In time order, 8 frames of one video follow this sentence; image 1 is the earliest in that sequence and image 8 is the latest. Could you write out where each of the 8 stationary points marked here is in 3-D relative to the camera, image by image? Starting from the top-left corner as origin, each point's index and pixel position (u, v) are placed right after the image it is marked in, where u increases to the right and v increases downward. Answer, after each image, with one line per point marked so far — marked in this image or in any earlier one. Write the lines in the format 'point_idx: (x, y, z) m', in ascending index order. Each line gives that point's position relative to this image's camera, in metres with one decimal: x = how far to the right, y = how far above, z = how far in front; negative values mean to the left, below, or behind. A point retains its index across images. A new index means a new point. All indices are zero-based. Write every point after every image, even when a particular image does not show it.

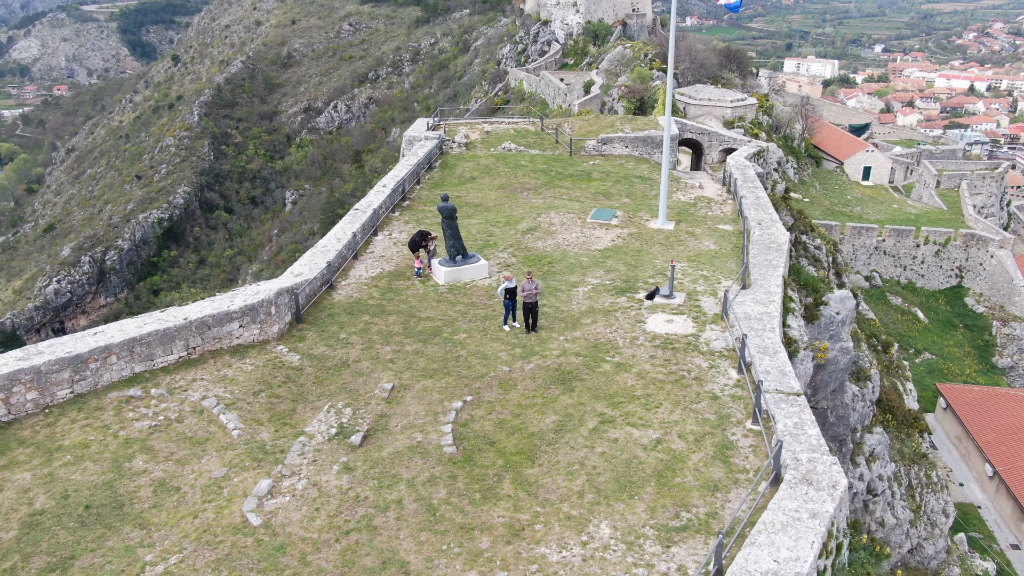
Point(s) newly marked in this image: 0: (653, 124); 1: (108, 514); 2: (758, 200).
0: (+3.5, +4.1, +19.4) m
1: (-3.3, -1.8, +6.3) m
2: (+4.6, +1.7, +14.6) m
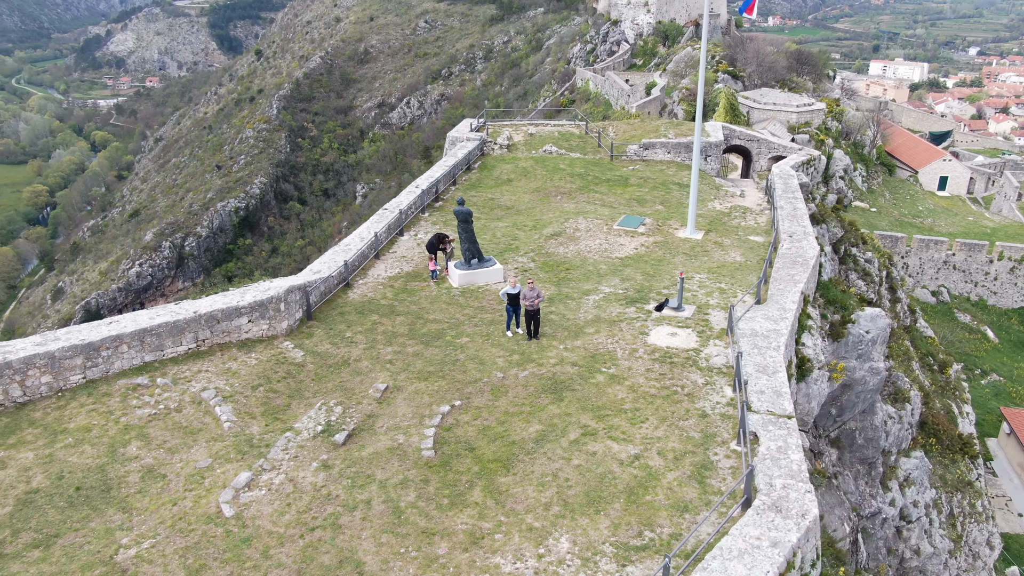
0: (+4.5, +3.9, +19.1) m
1: (-3.6, -1.8, +6.7) m
2: (+5.1, +1.4, +14.2) m
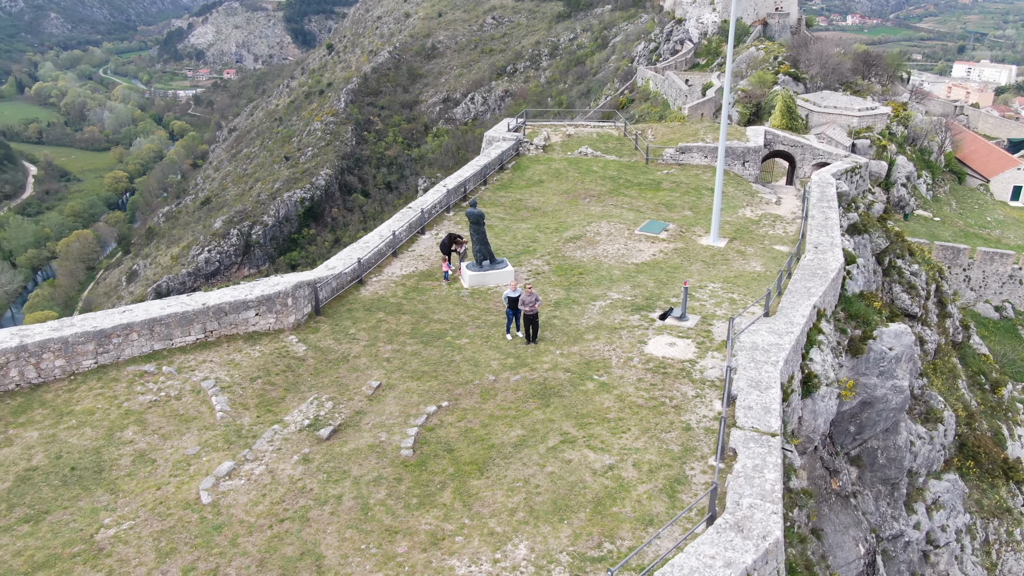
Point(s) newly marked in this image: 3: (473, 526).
0: (+5.4, +3.7, +18.7) m
1: (-3.8, -1.7, +7.0) m
2: (+5.5, +1.2, +13.8) m
3: (-0.3, -2.0, +6.5) m
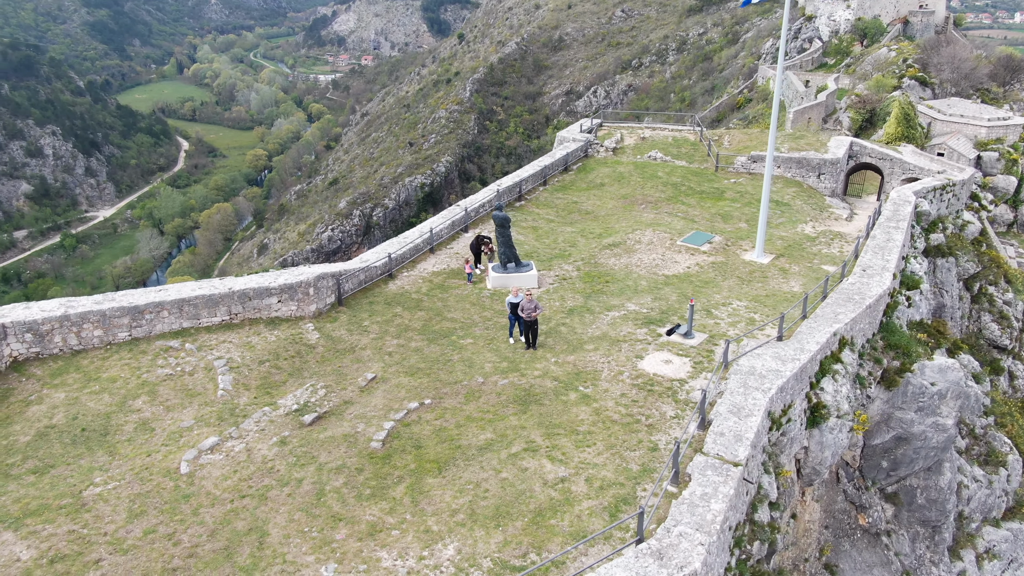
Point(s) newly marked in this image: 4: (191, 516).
0: (+7.1, +3.3, +17.9) m
1: (-4.2, -1.5, +7.8) m
2: (+6.3, +0.8, +13.1) m
3: (-0.9, -2.0, +6.8) m
4: (-2.8, -2.0, +6.8) m
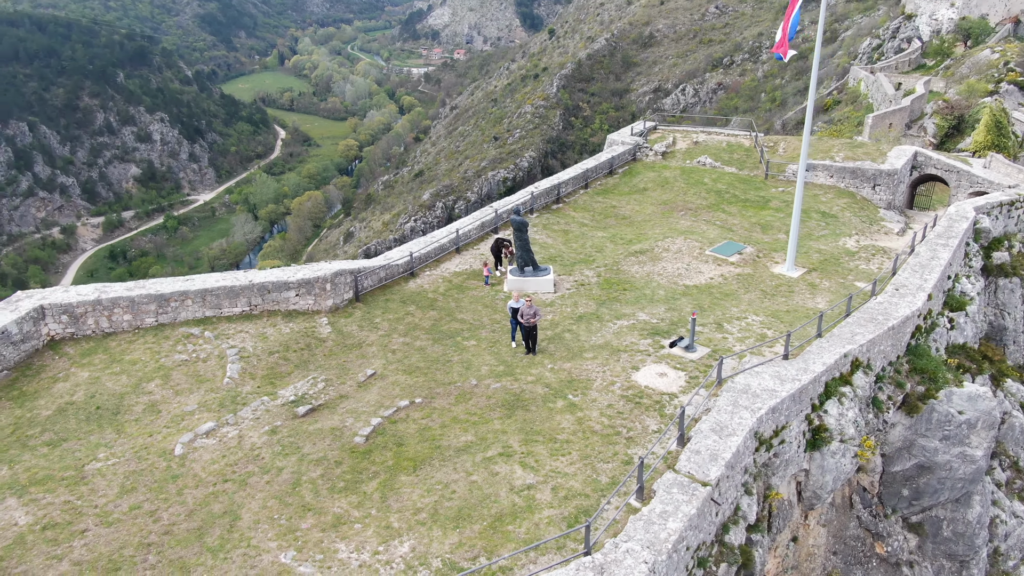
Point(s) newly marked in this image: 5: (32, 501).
0: (+8.1, +2.9, +17.2) m
1: (-4.4, -1.4, +8.4) m
2: (+6.7, +0.4, +12.5) m
3: (-1.2, -2.1, +7.0) m
4: (-3.1, -1.9, +7.3) m
5: (-4.4, -1.9, +7.2) m
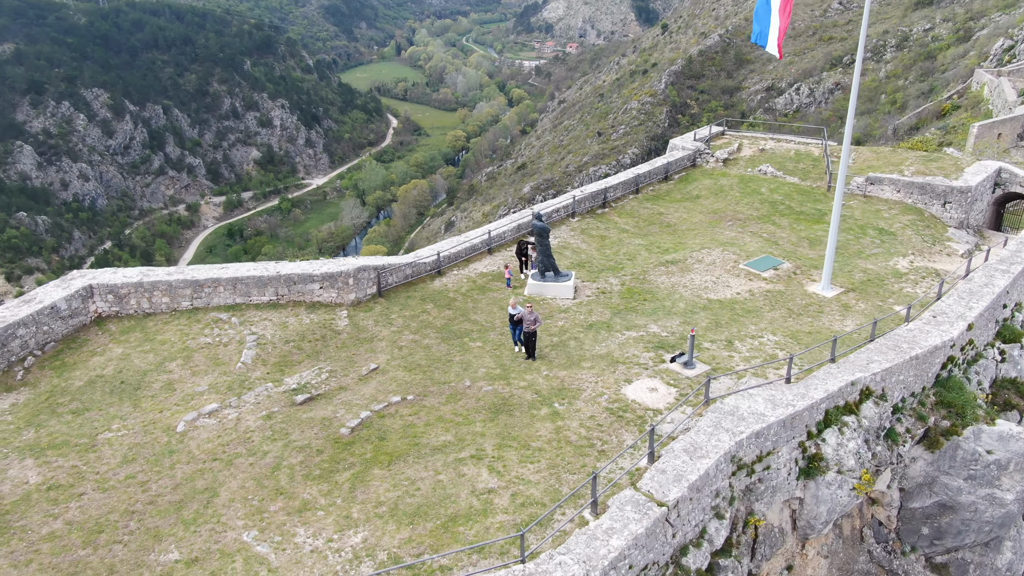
0: (+9.2, +2.5, +16.2) m
1: (-4.5, -1.2, +9.2) m
2: (+7.0, 0.0, +11.7) m
3: (-1.6, -2.1, +7.4) m
4: (-3.5, -1.8, +7.9) m
5: (-4.8, -1.8, +8.0) m
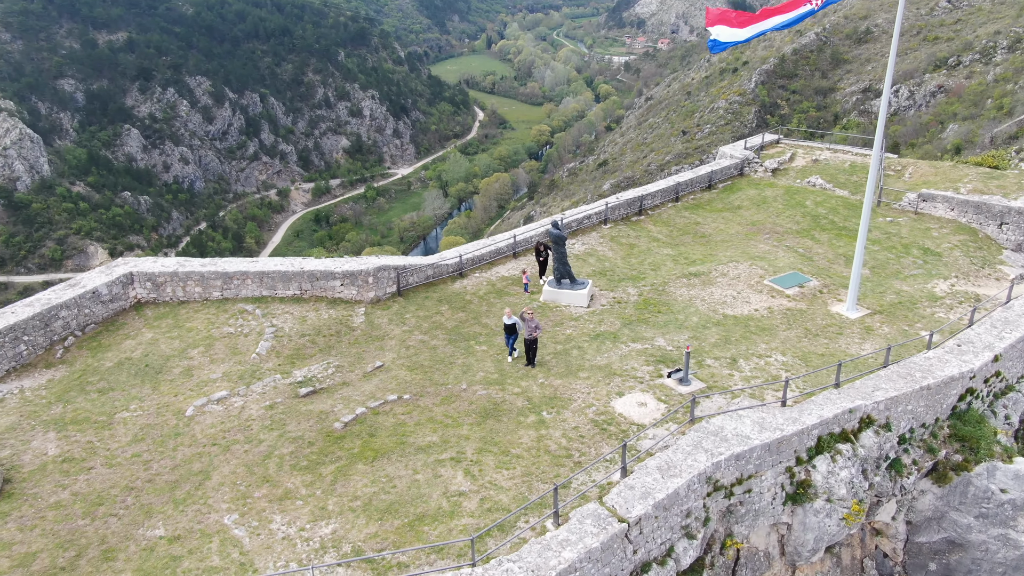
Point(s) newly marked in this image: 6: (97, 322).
0: (+10.0, +1.9, +15.3) m
1: (-4.6, -1.1, +9.9) m
2: (+7.2, -0.4, +11.2) m
3: (-1.9, -2.1, +7.8) m
4: (-3.7, -1.8, +8.5) m
5: (-5.0, -1.6, +8.7) m
6: (-5.8, -0.5, +11.0) m
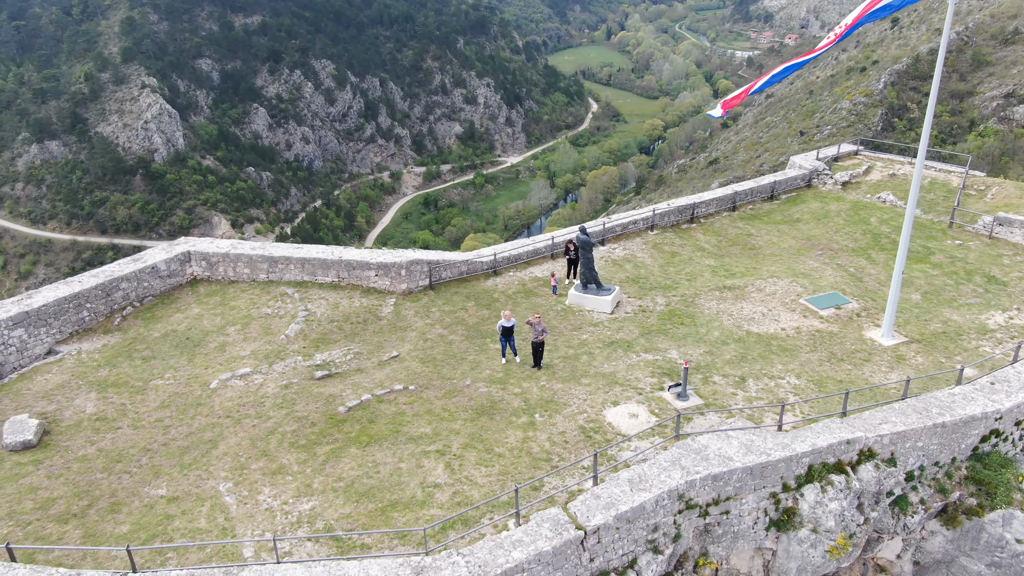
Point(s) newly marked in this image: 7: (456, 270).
0: (+10.9, +1.3, +14.1) m
1: (-4.5, -0.8, +10.8) m
2: (+7.4, -0.9, +10.4) m
3: (-2.2, -2.0, +8.3) m
4: (-3.8, -1.5, +9.3) m
5: (-5.0, -1.4, +9.6) m
6: (-5.5, -0.1, +12.1) m
7: (-0.9, +0.3, +12.6) m
